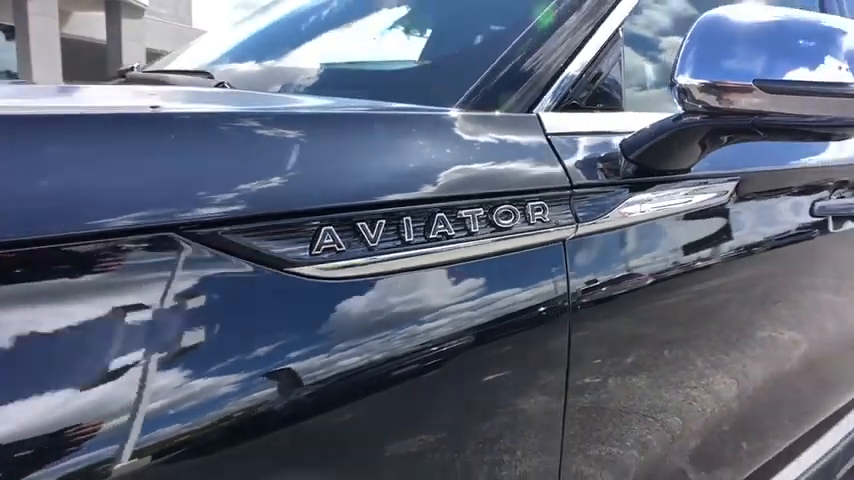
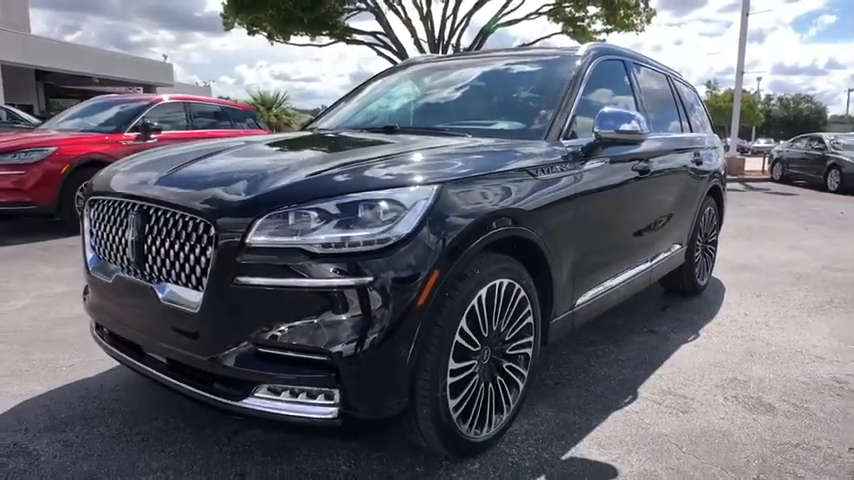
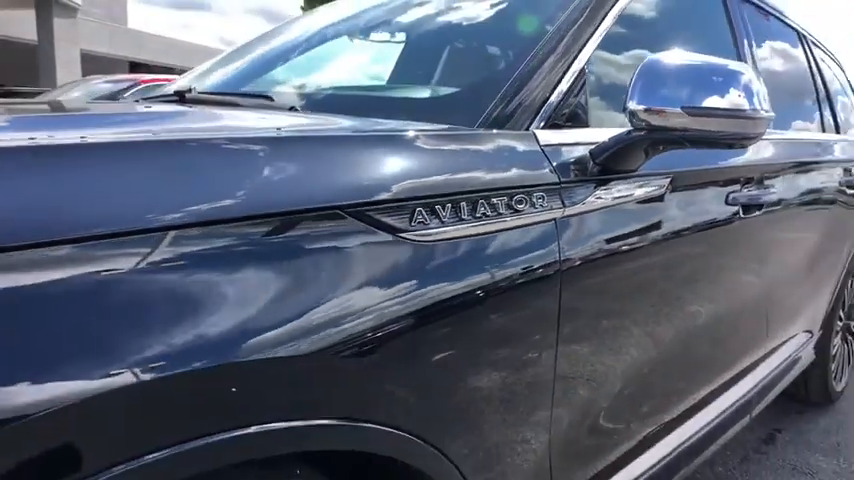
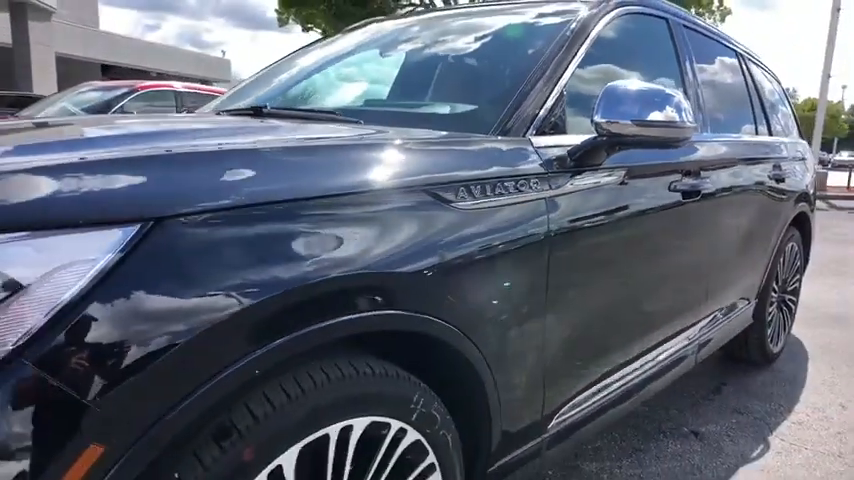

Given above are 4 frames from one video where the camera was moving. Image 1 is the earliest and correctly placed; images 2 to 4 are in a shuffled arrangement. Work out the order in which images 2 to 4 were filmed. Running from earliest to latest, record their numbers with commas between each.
3, 4, 2
